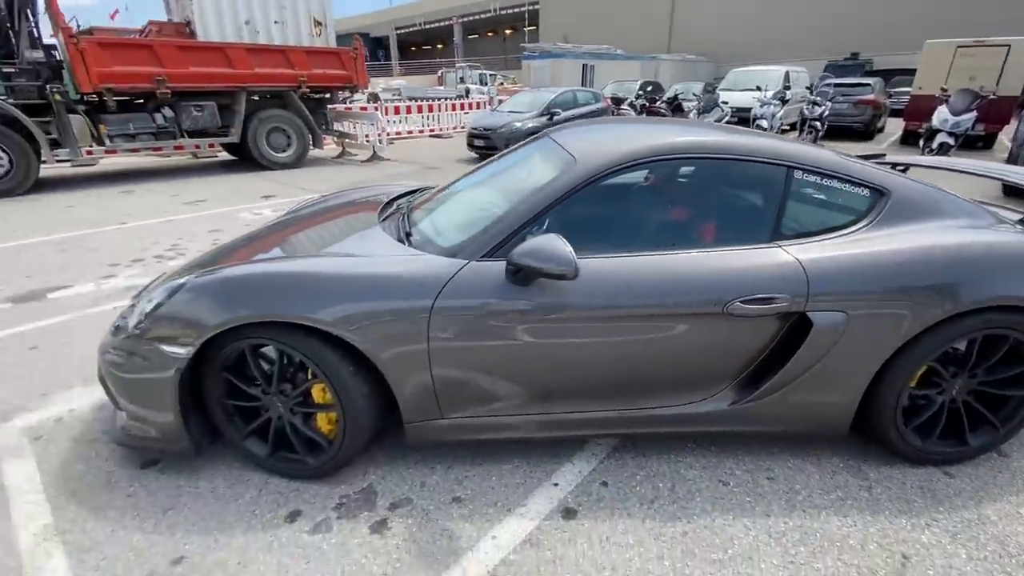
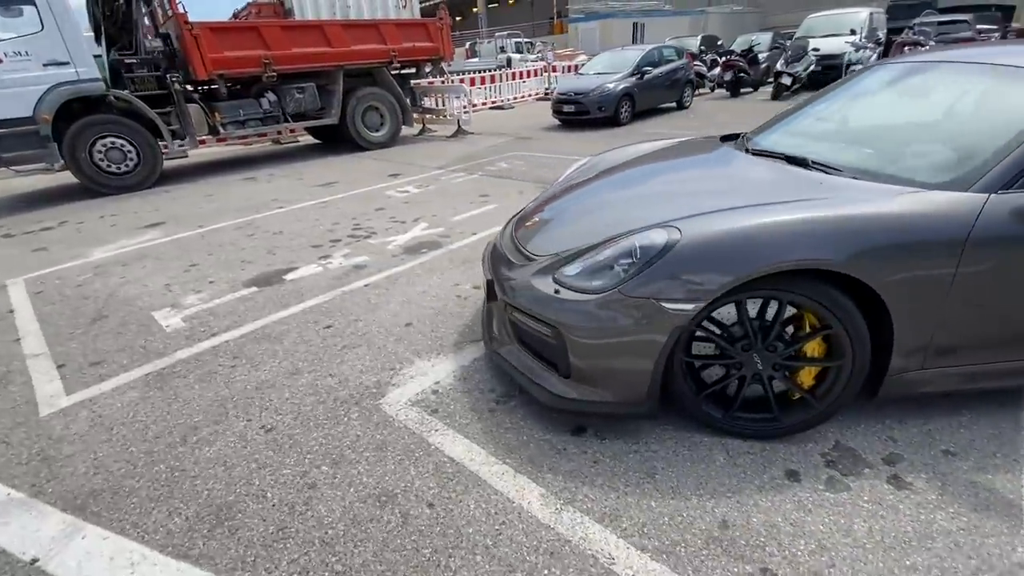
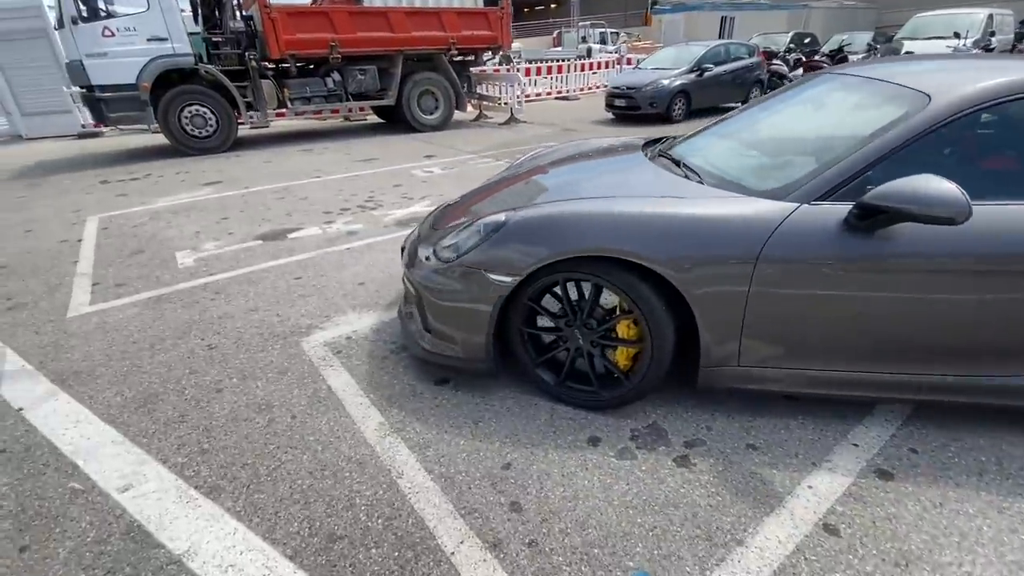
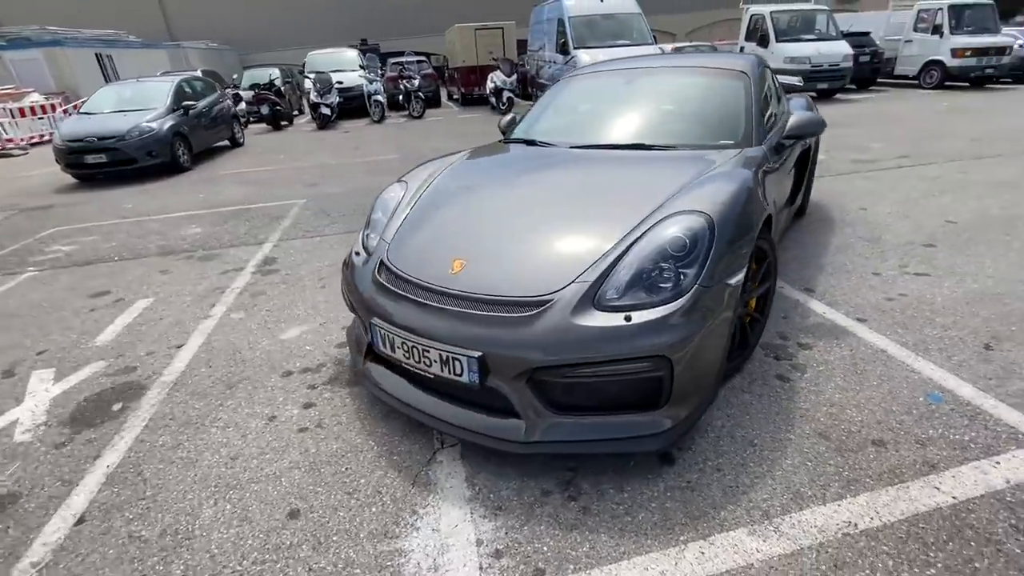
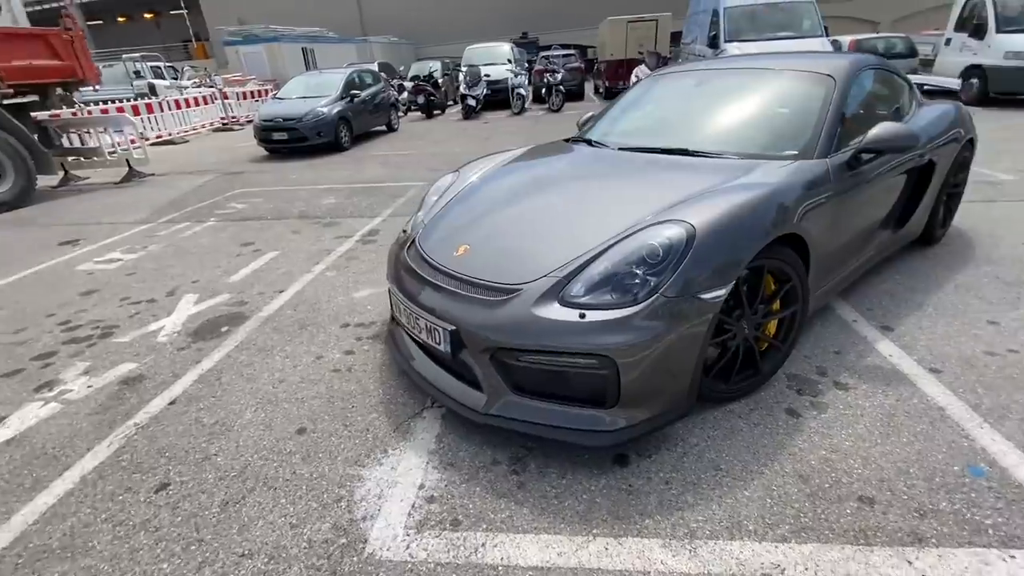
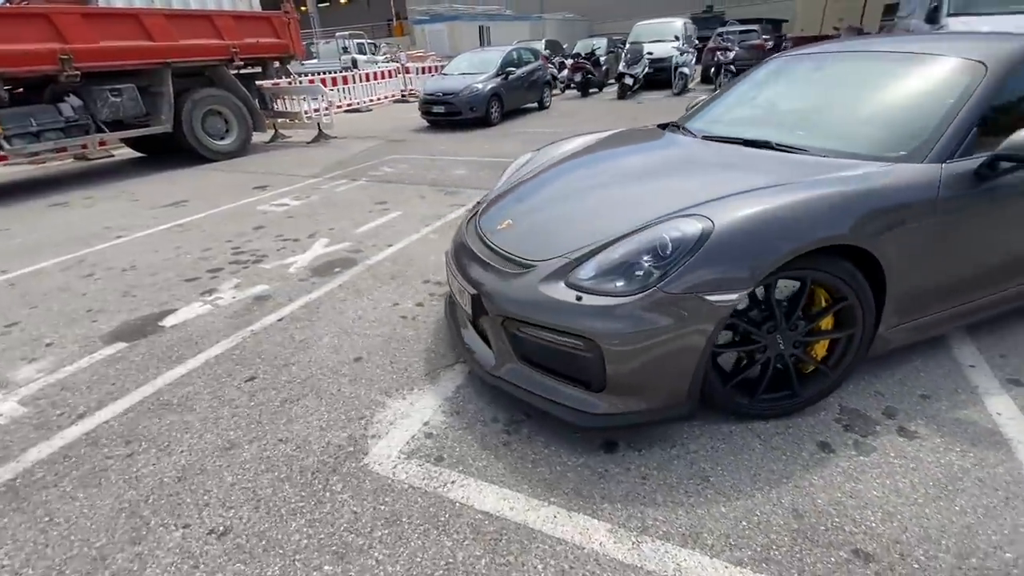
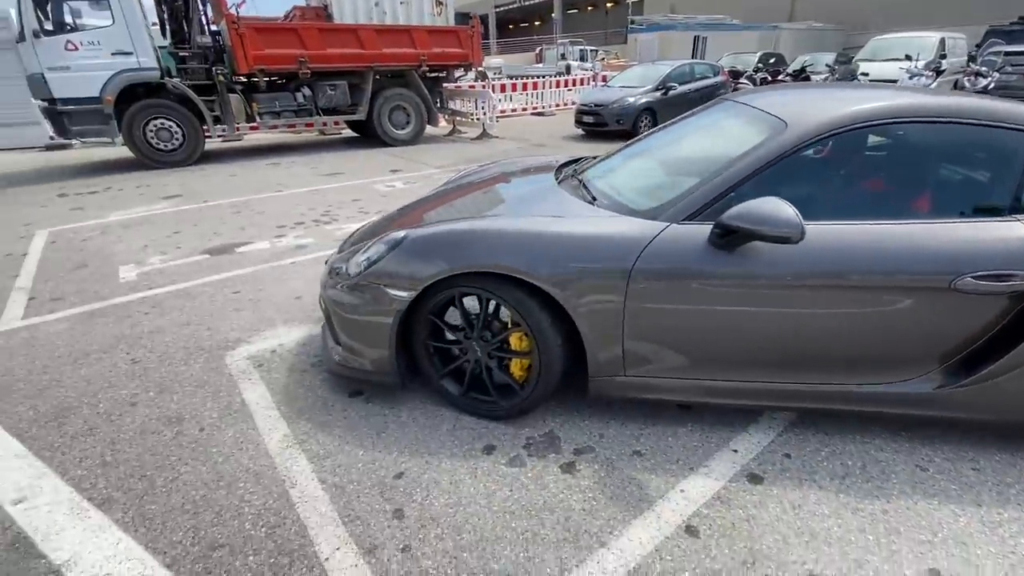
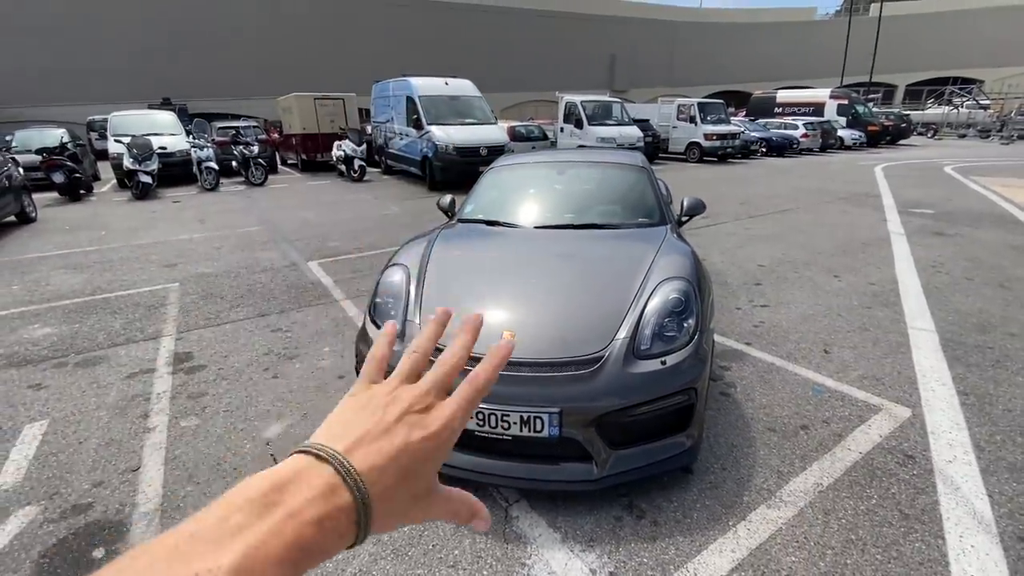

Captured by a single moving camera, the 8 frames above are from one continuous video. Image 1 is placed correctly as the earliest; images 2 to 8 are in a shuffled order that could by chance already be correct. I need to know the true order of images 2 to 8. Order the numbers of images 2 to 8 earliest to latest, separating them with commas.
7, 3, 2, 6, 5, 4, 8
